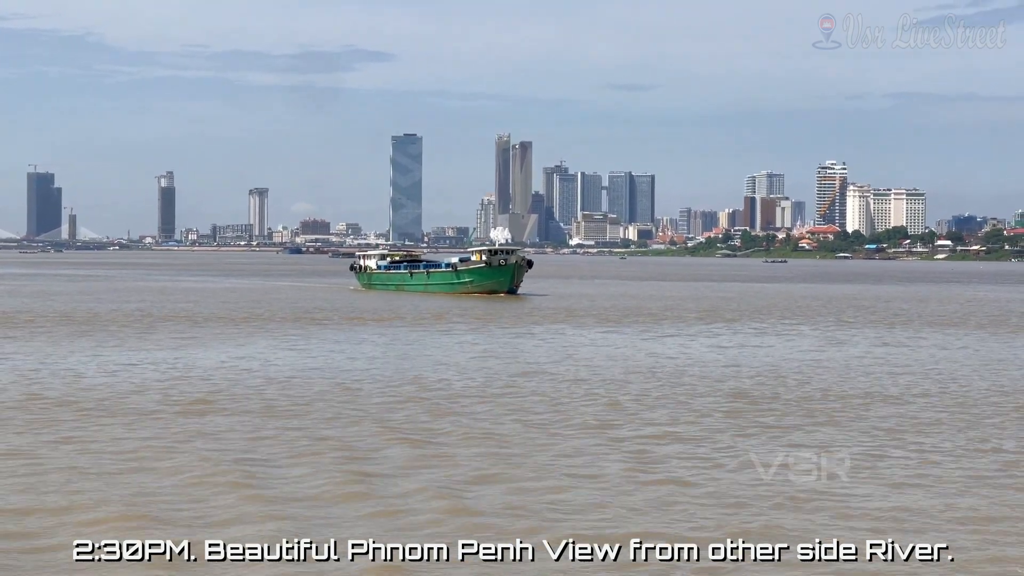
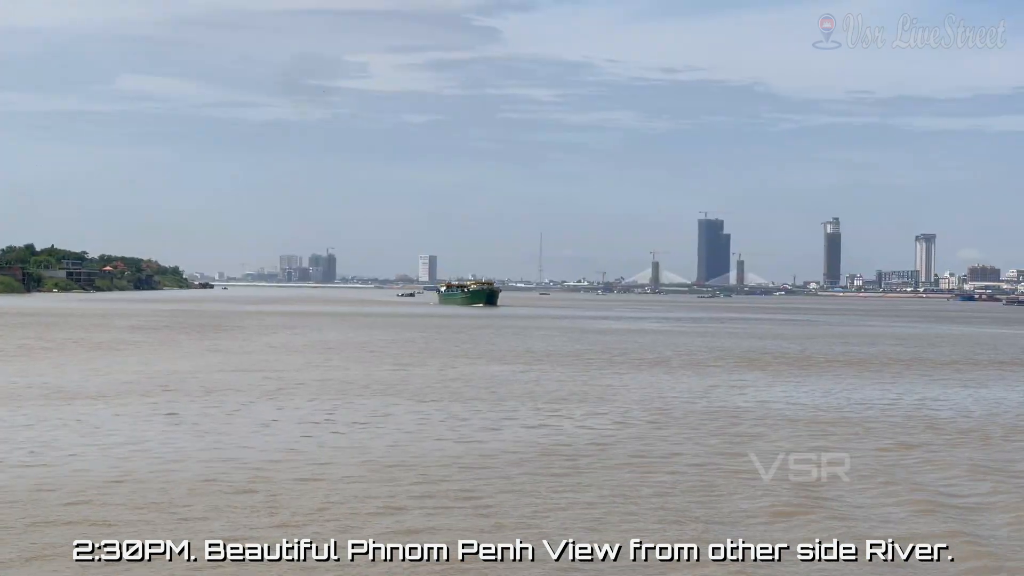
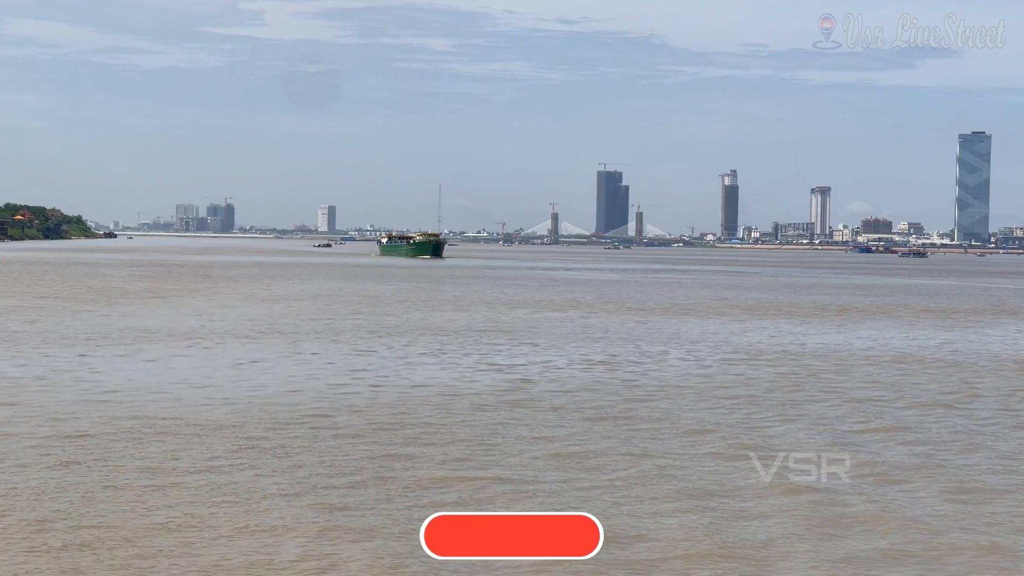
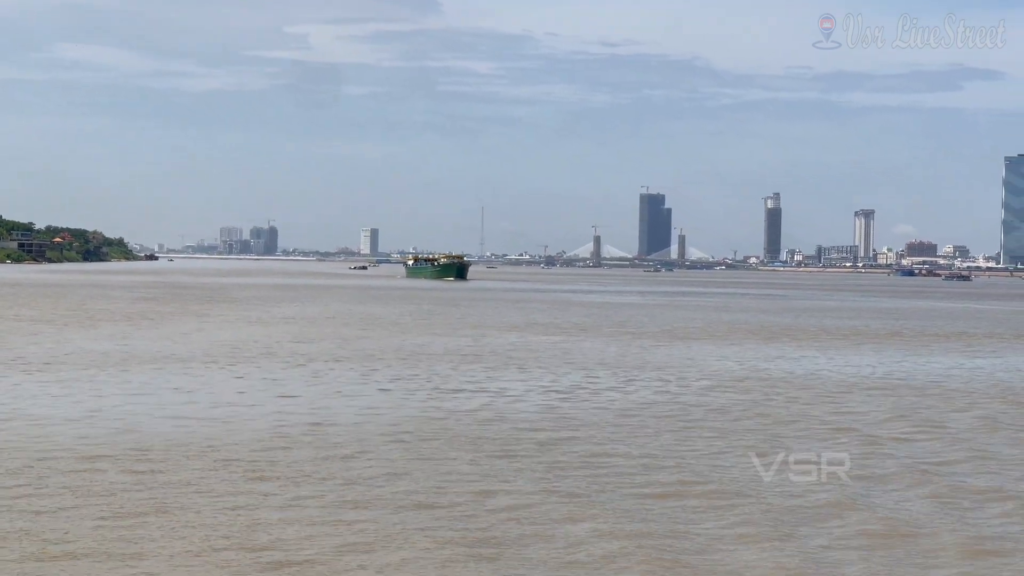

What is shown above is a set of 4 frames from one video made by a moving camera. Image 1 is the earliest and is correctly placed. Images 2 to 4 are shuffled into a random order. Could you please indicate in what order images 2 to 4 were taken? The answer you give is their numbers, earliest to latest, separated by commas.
2, 4, 3
